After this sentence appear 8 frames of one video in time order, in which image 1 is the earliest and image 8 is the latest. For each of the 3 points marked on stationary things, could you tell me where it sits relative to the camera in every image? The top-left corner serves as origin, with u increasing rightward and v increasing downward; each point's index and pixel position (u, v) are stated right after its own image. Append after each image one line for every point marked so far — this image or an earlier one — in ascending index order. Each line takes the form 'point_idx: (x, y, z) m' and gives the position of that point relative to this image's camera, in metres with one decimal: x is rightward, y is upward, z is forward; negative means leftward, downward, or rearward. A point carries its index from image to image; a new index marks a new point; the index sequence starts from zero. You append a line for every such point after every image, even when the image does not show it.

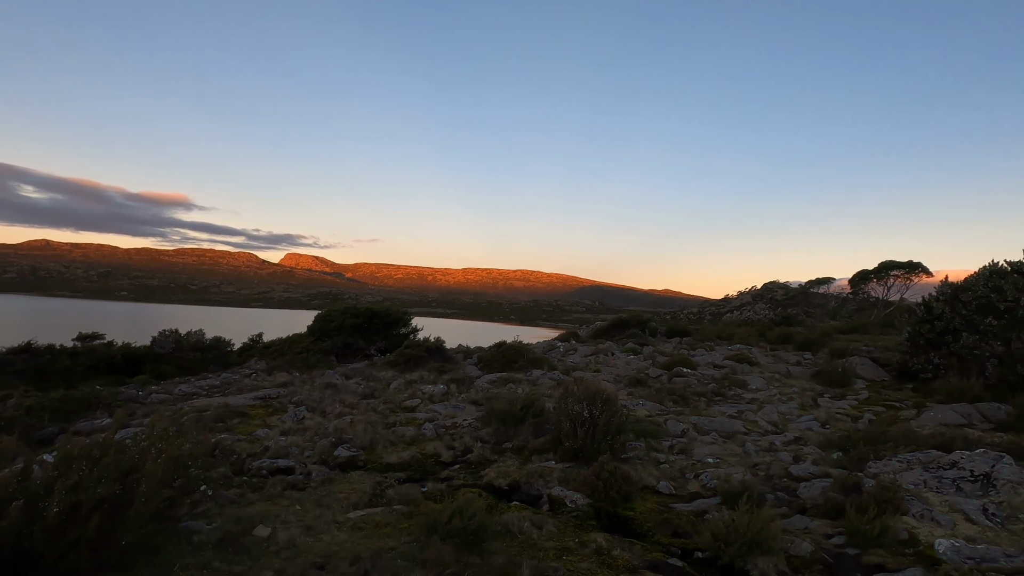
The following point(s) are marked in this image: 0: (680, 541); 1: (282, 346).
0: (+1.6, -2.4, +5.0) m
1: (-7.8, -2.0, +18.1) m
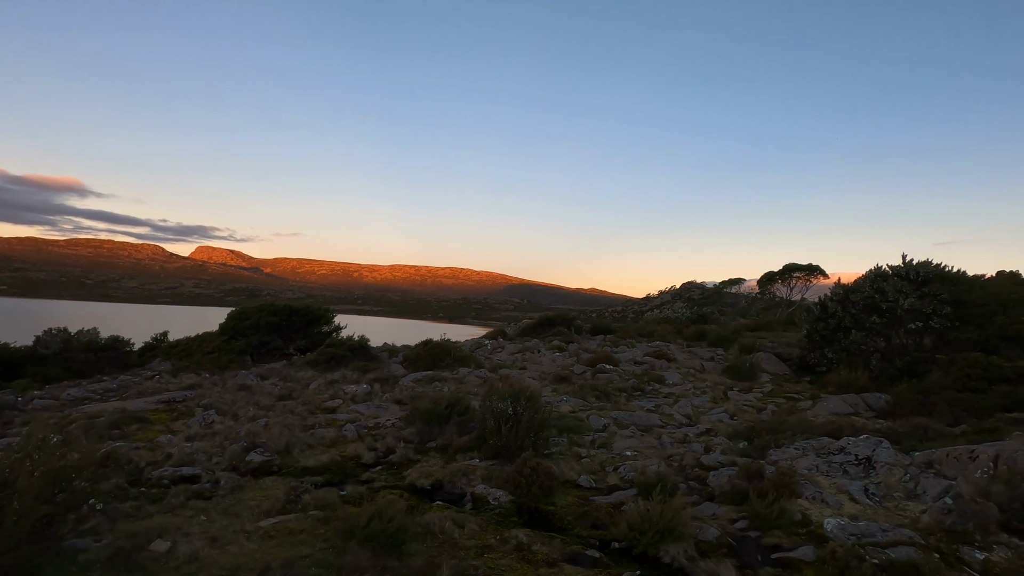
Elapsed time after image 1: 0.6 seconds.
0: (+0.8, -2.4, +5.2) m
1: (-10.2, -1.8, +16.9) m
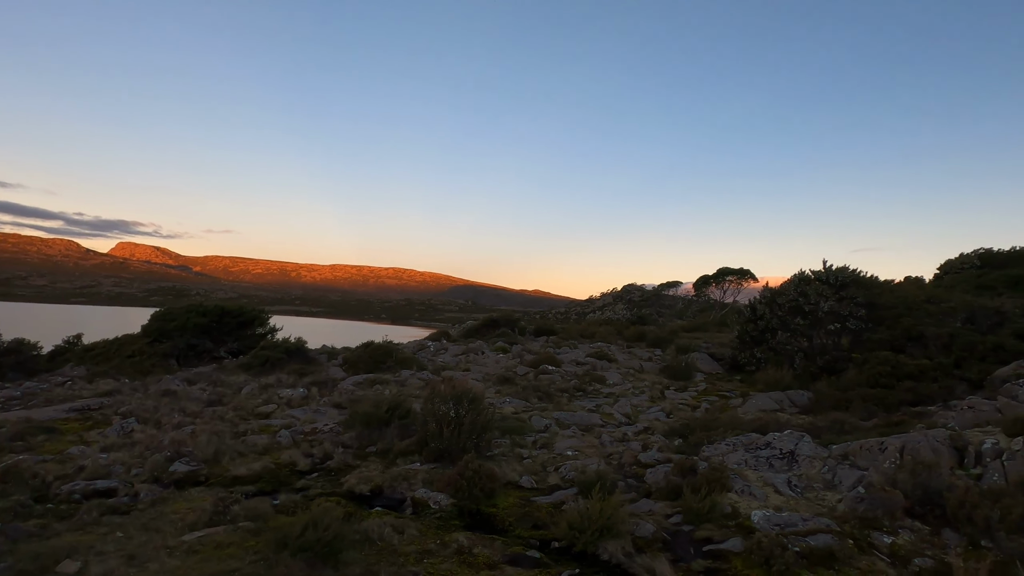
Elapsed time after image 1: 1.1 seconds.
0: (+0.3, -2.4, +5.2) m
1: (-11.9, -1.8, +15.8) m
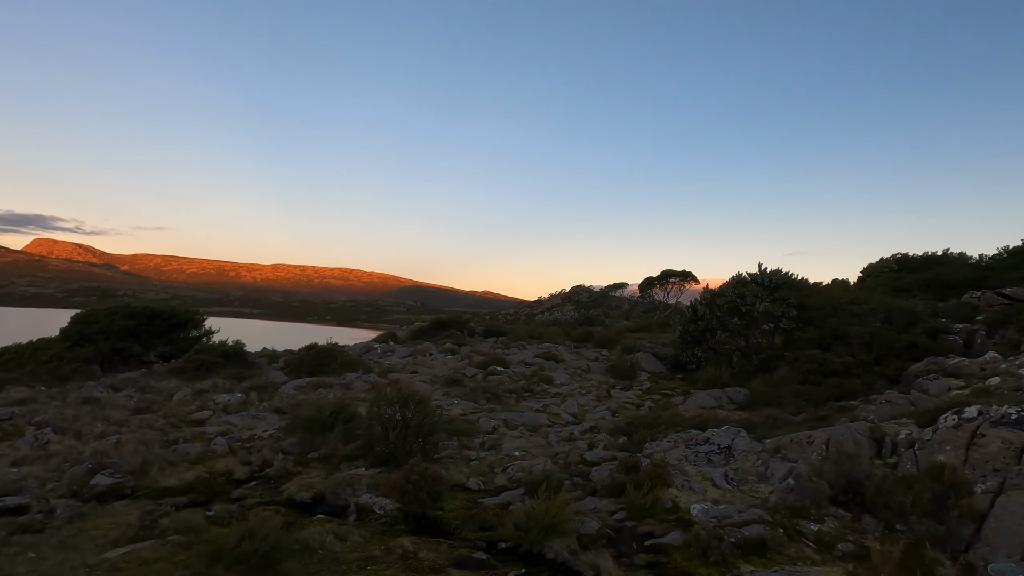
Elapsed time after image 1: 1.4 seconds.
0: (-0.3, -2.4, +5.2) m
1: (-13.4, -1.8, +14.6) m
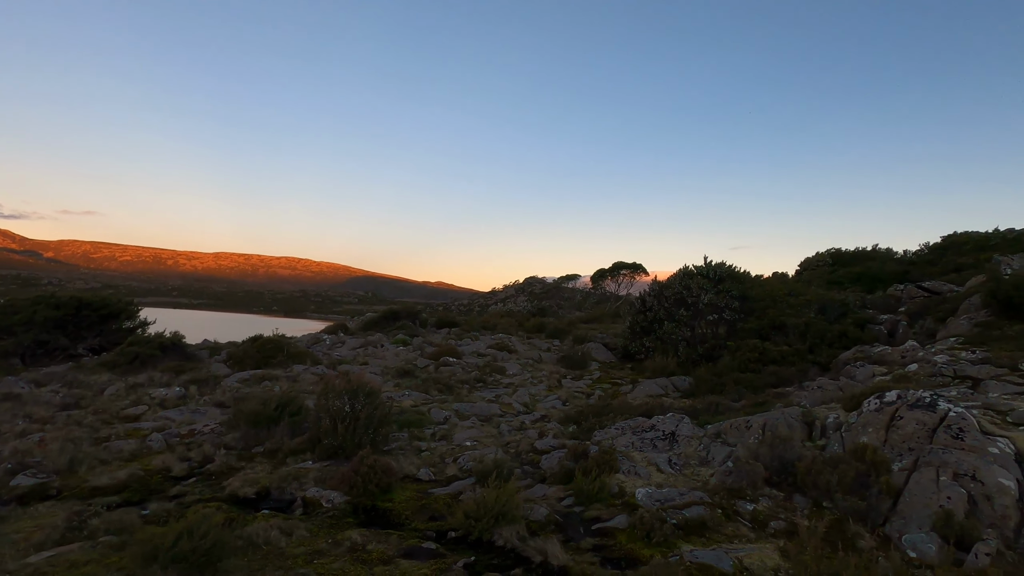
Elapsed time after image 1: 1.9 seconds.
0: (-0.8, -2.3, +5.2) m
1: (-14.6, -1.5, +13.4) m
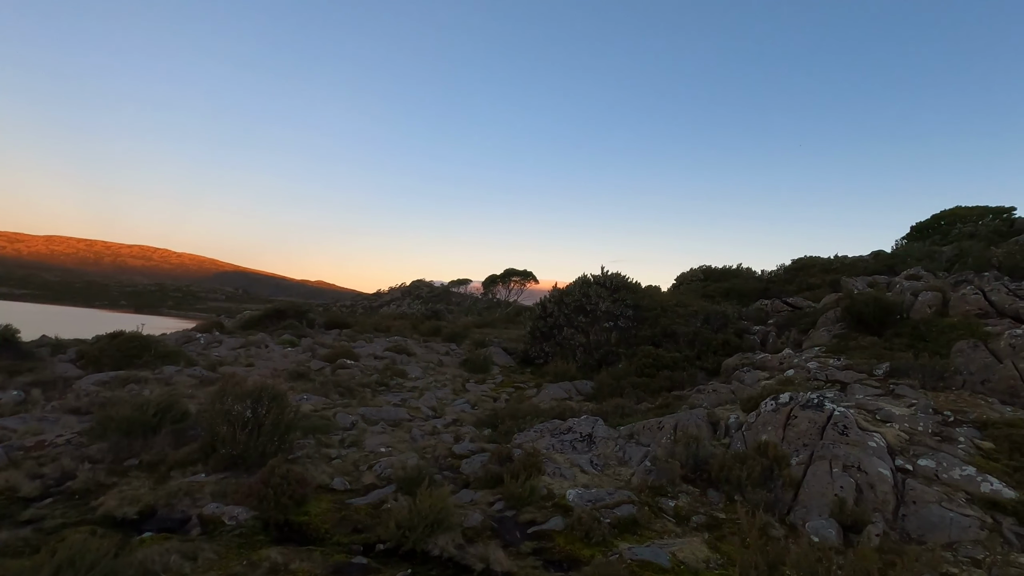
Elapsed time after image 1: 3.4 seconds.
0: (-1.4, -2.2, +4.8) m
1: (-16.6, -0.9, +9.9) m
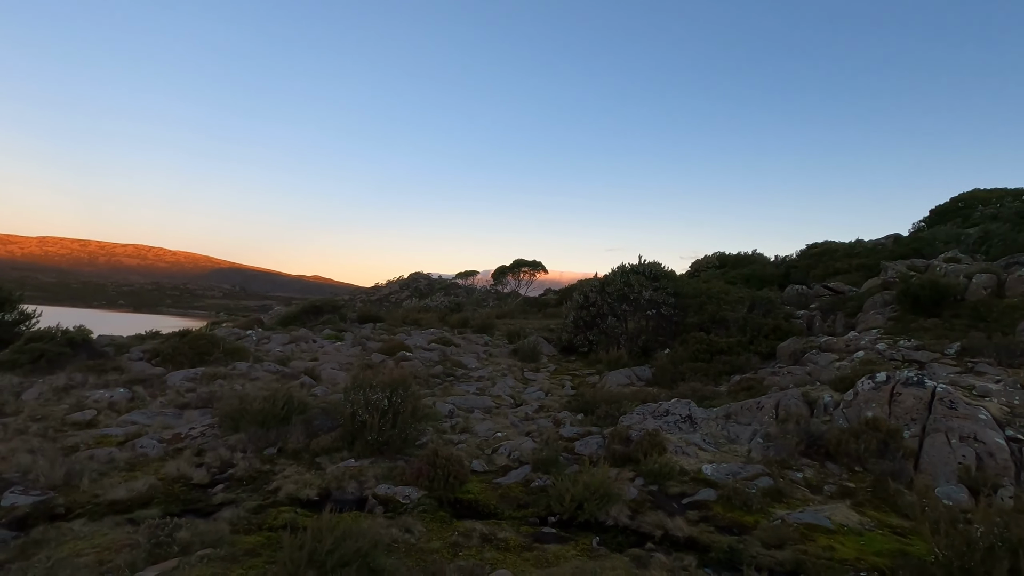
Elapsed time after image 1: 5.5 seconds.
0: (+0.2, -2.2, +5.3) m
1: (-15.1, -1.1, +10.3) m
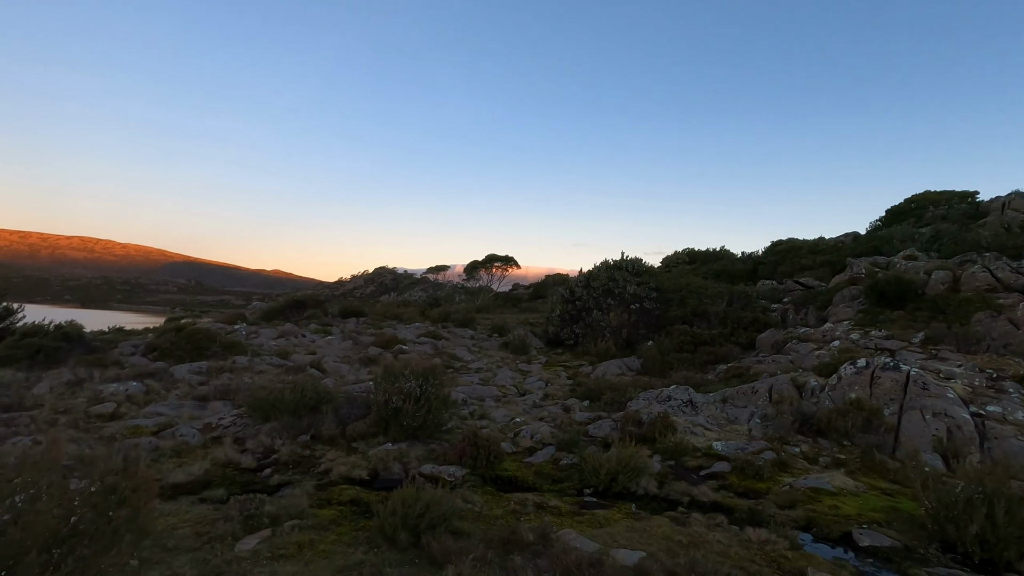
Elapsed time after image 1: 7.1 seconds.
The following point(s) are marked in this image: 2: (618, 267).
0: (+0.6, -2.1, +5.8) m
1: (-15.0, -1.0, +9.8) m
2: (+3.7, +0.7, +18.4) m
